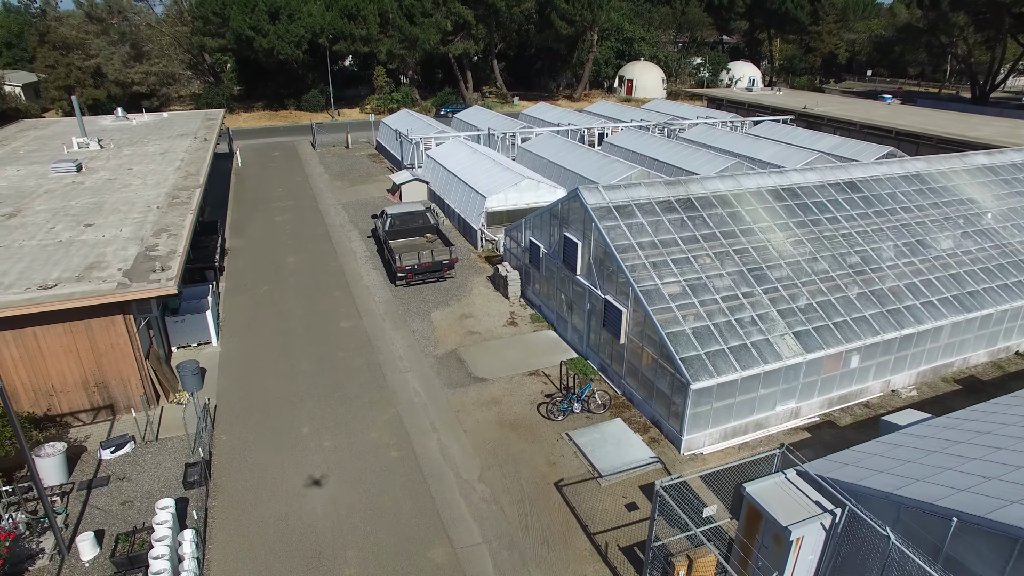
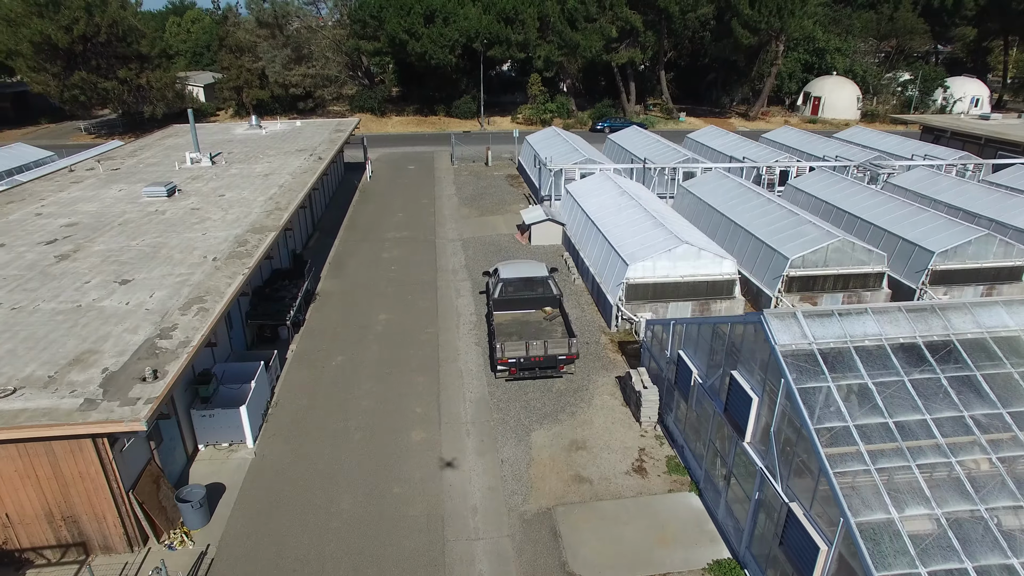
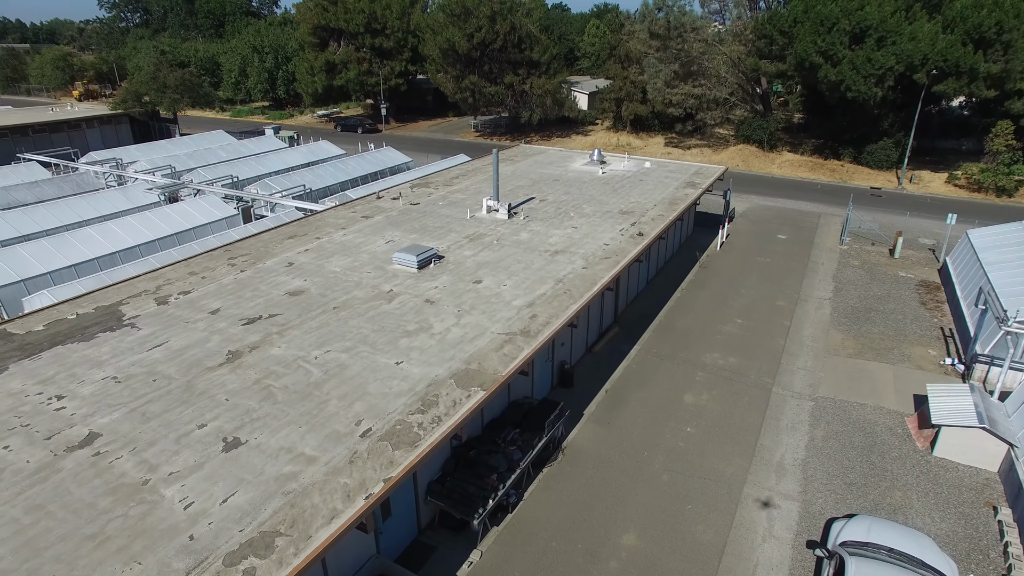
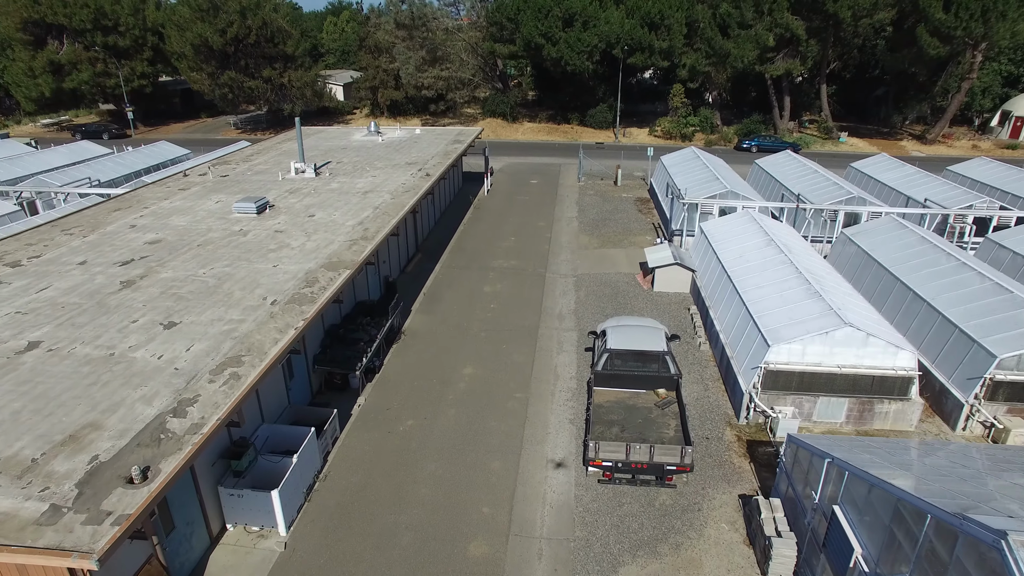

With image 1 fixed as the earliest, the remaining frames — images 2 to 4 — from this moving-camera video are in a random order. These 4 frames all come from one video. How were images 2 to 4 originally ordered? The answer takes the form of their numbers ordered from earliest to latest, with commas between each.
2, 4, 3
